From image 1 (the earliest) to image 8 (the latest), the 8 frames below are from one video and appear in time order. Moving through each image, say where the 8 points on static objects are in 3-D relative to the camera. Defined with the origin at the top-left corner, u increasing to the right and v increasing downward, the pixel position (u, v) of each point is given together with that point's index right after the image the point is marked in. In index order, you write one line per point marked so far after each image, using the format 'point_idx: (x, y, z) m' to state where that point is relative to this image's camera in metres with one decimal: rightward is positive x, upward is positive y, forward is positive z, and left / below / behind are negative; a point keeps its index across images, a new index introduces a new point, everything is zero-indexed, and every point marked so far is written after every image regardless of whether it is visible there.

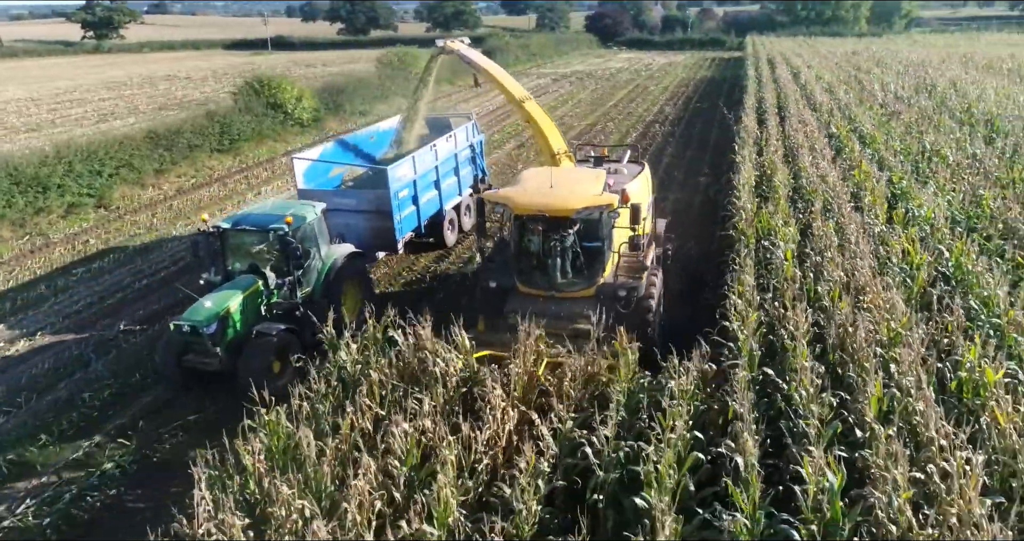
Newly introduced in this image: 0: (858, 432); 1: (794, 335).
0: (+2.0, -0.9, +4.2) m
1: (+2.1, -0.5, +5.2) m
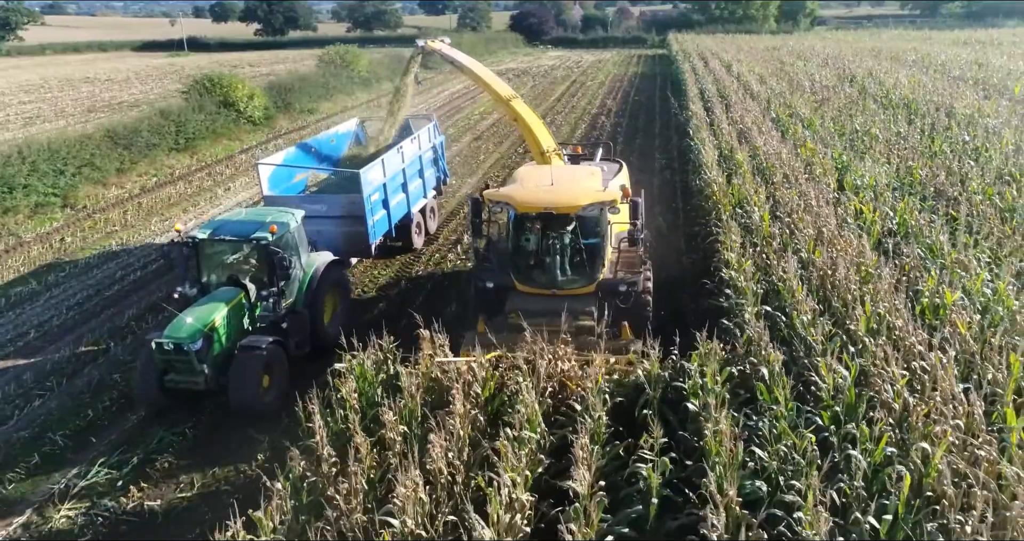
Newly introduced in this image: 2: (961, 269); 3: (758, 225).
0: (+2.4, -0.5, +5.1) m
1: (+2.4, -0.1, +6.2) m
2: (+3.9, 0.0, +6.2) m
3: (+2.6, +0.5, +7.5) m
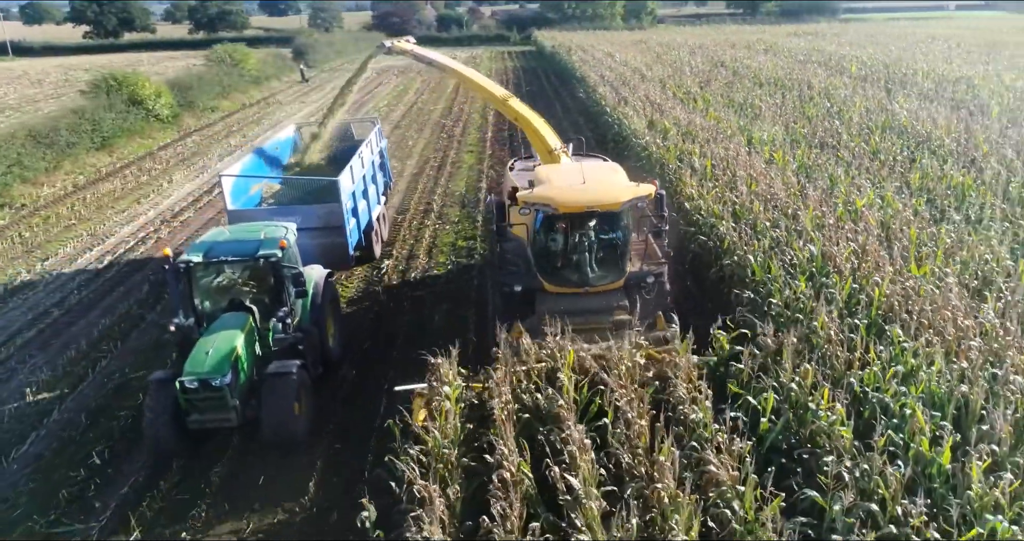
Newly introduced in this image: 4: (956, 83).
0: (+2.9, +0.4, +7.1) m
1: (+2.6, +0.8, +8.1) m
2: (+4.0, +1.0, +8.5) m
3: (+2.5, +1.3, +9.5) m
4: (+8.9, +3.8, +14.3) m
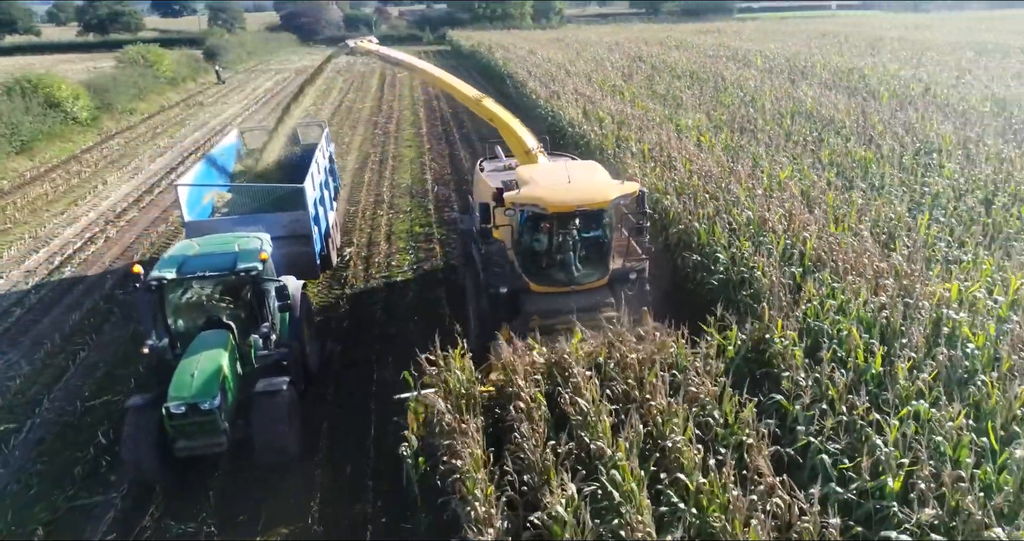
0: (+2.6, +0.8, +8.1) m
1: (+2.1, +1.2, +9.1) m
2: (+3.5, +1.4, +9.5) m
3: (+1.9, +1.7, +10.4) m
4: (+7.5, +4.4, +15.9) m
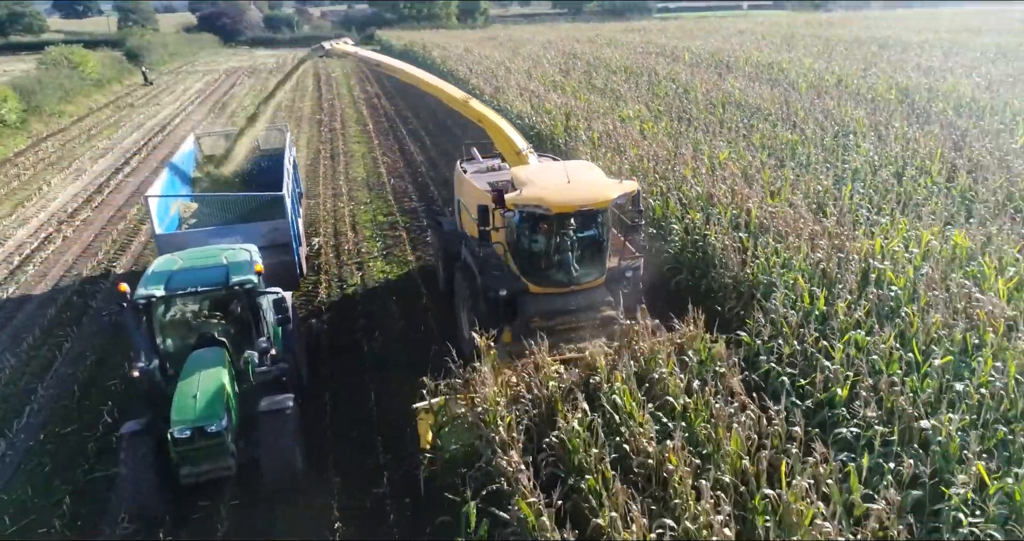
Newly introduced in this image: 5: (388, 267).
0: (+2.2, +1.1, +9.0) m
1: (+1.6, +1.5, +9.9) m
2: (+2.9, +1.8, +10.5) m
3: (+1.2, +2.0, +11.1) m
4: (+6.2, +4.9, +17.2) m
5: (-1.7, 0.0, +9.6) m
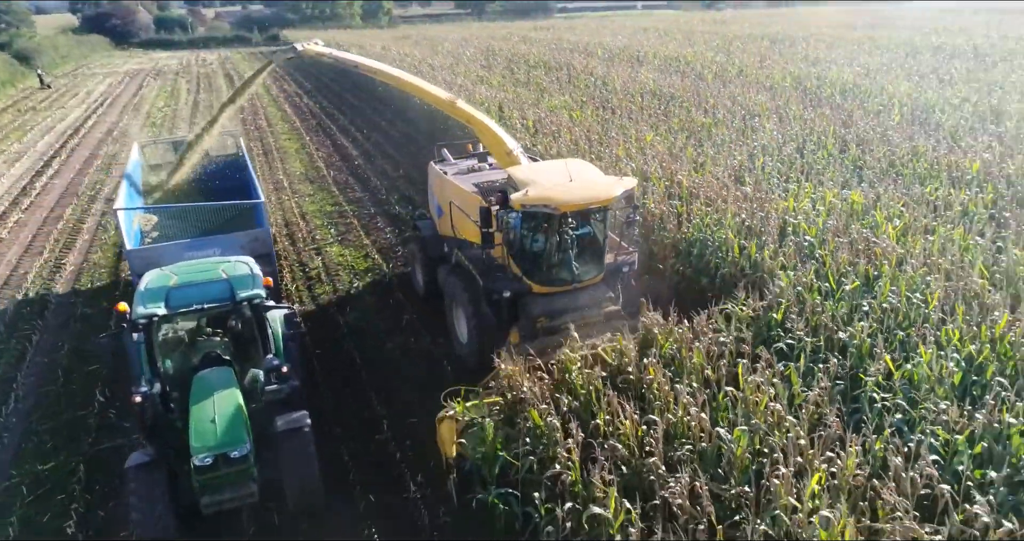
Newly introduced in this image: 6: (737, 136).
0: (+1.5, +1.5, +9.9) m
1: (+0.8, +1.9, +10.8) m
2: (+2.0, +2.2, +11.5) m
3: (+0.2, +2.4, +12.0) m
4: (+4.3, +5.5, +18.6) m
5: (-2.3, +0.3, +10.1) m
6: (+3.5, +2.1, +11.0) m
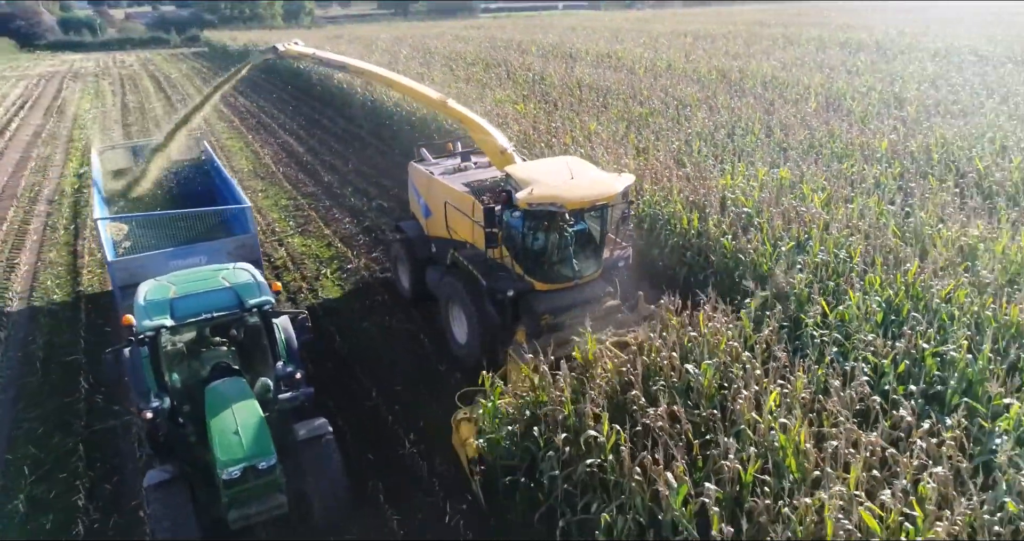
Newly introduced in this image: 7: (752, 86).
0: (+0.8, +1.8, +10.6) m
1: (+0.1, +2.1, +11.3) m
2: (+1.2, +2.5, +12.2) m
3: (-0.6, +2.6, +12.5) m
4: (+2.6, +5.8, +19.5) m
5: (-3.0, +0.4, +10.4) m
6: (+2.7, +2.4, +11.8) m
7: (+4.9, +3.7, +14.5) m
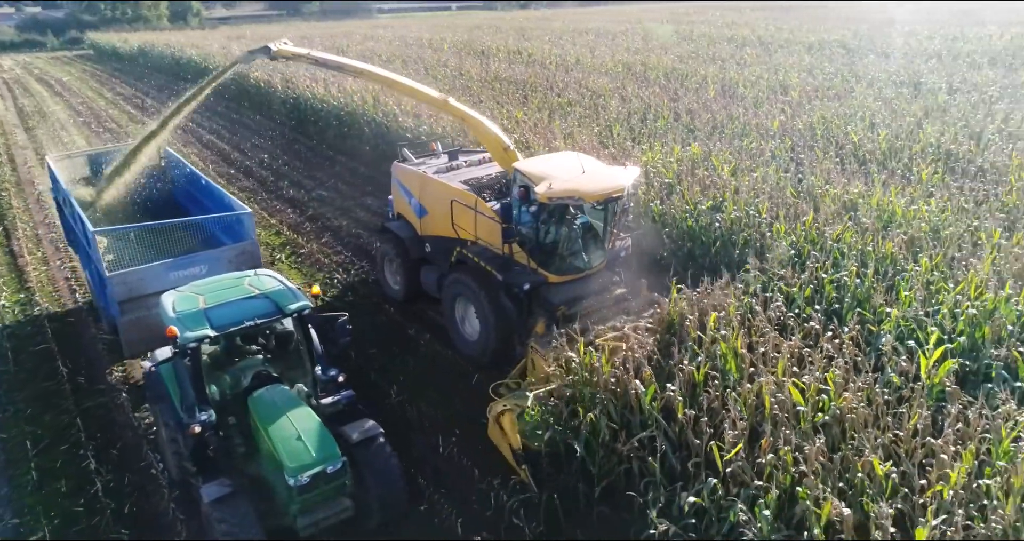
0: (-0.2, +2.2, +11.4) m
1: (-1.1, +2.4, +12.1) m
2: (-0.1, +2.9, +13.1) m
3: (-2.0, +2.9, +13.1) m
4: (+0.2, +6.2, +20.5) m
5: (-3.8, +0.6, +10.7) m
6: (+1.4, +2.9, +12.9) m
7: (+3.2, +4.3, +15.8) m
